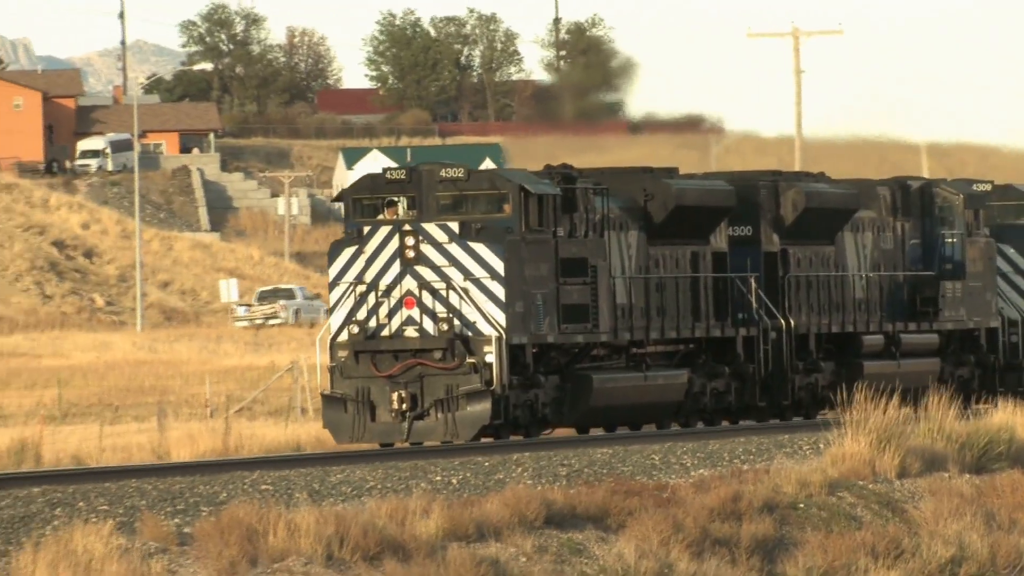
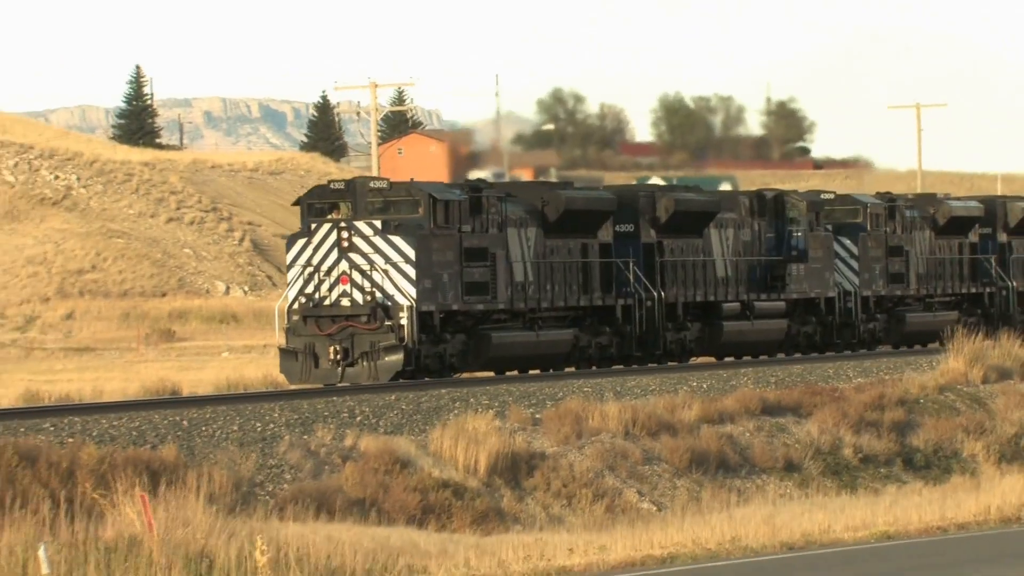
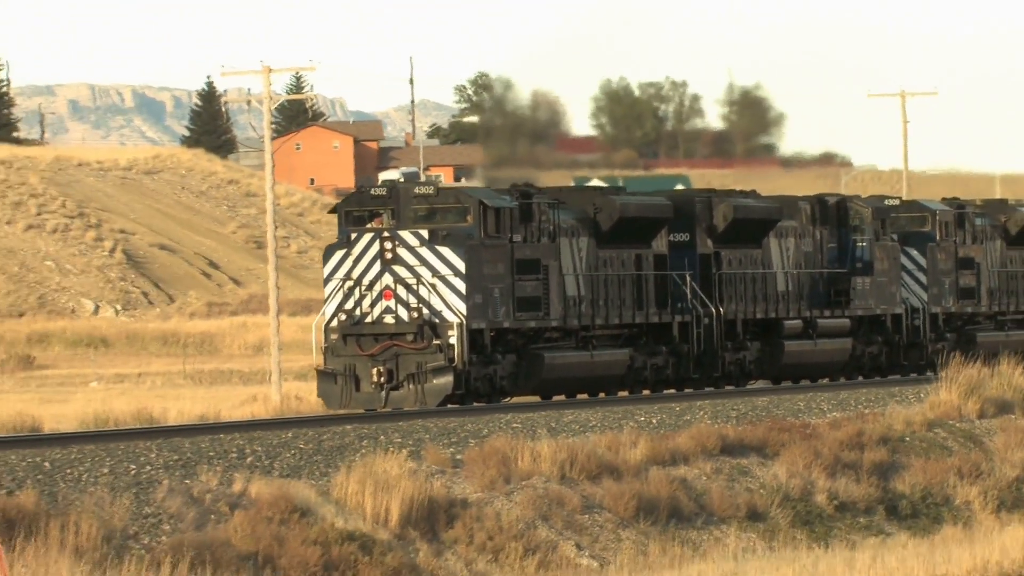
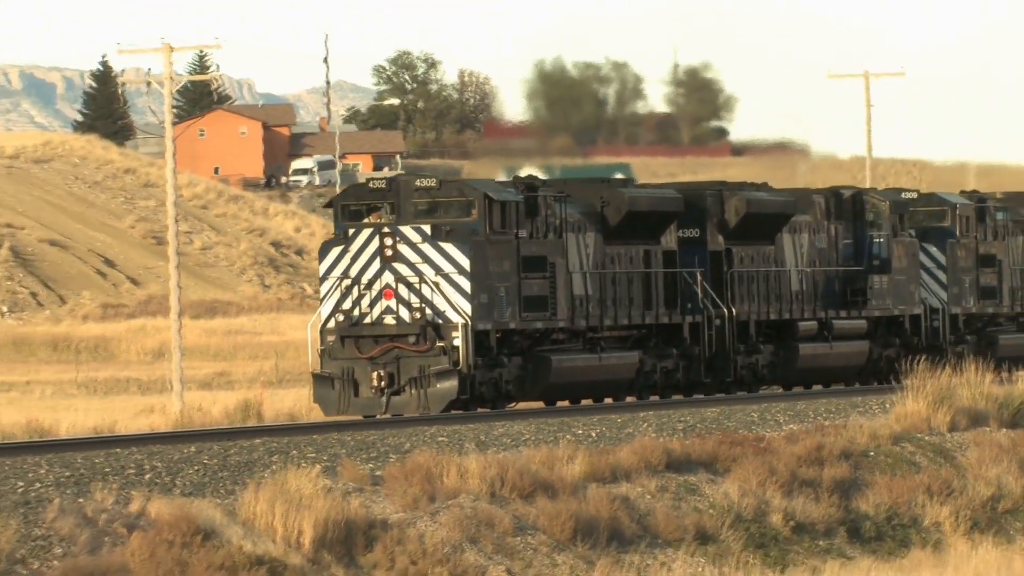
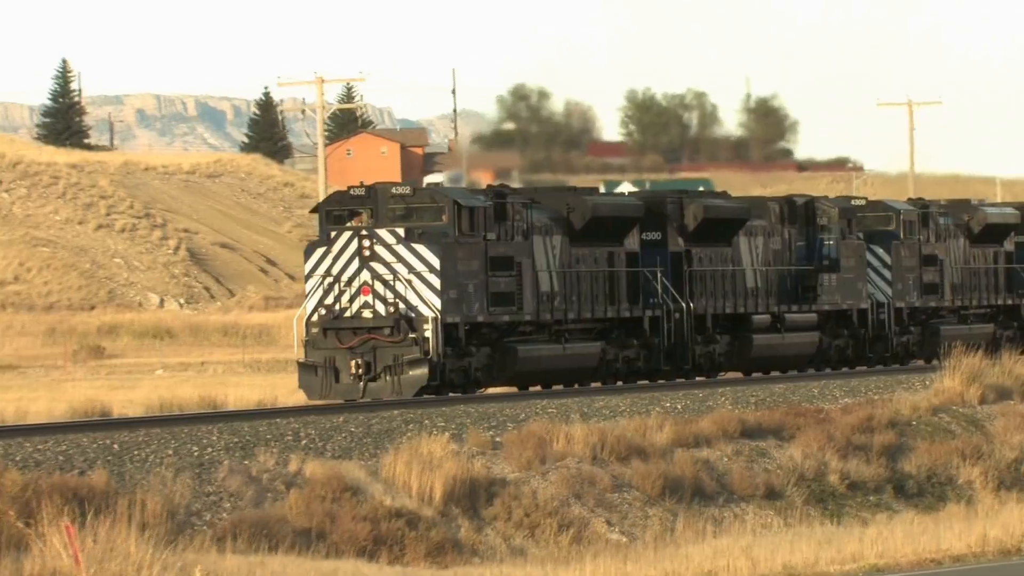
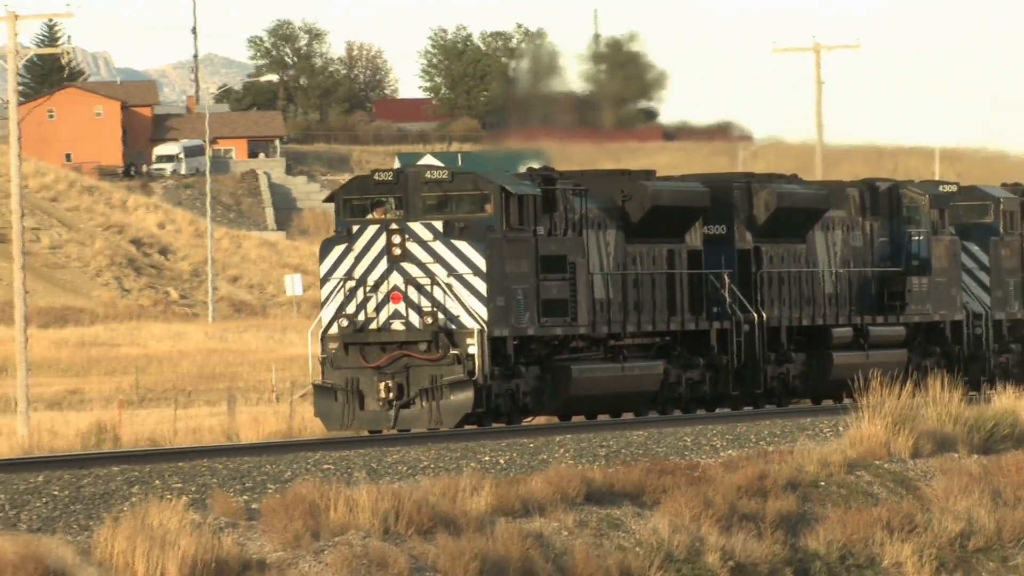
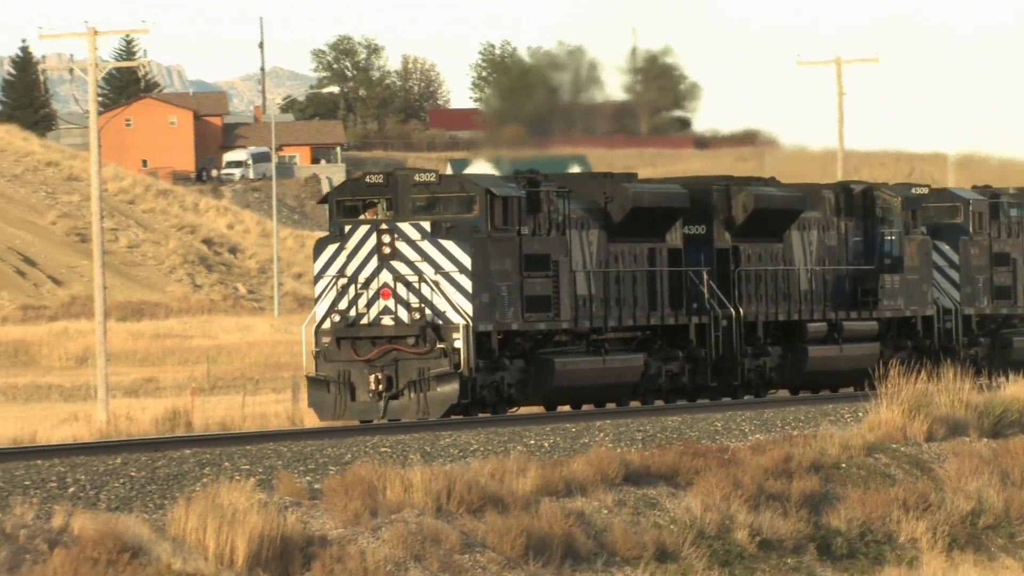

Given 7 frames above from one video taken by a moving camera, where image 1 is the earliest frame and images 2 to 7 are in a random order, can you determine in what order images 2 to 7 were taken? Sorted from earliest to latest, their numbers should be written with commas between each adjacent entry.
6, 7, 4, 3, 5, 2
